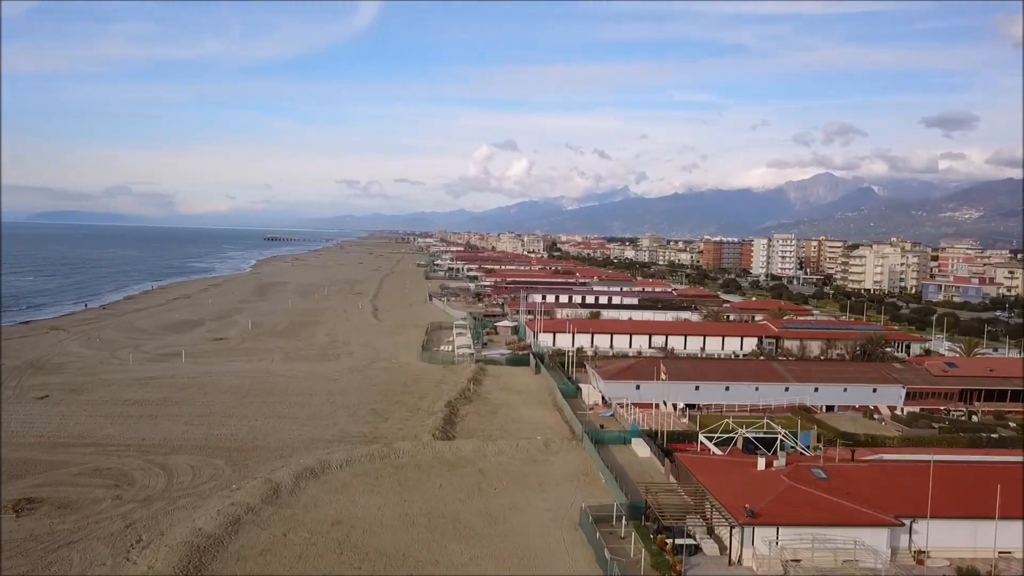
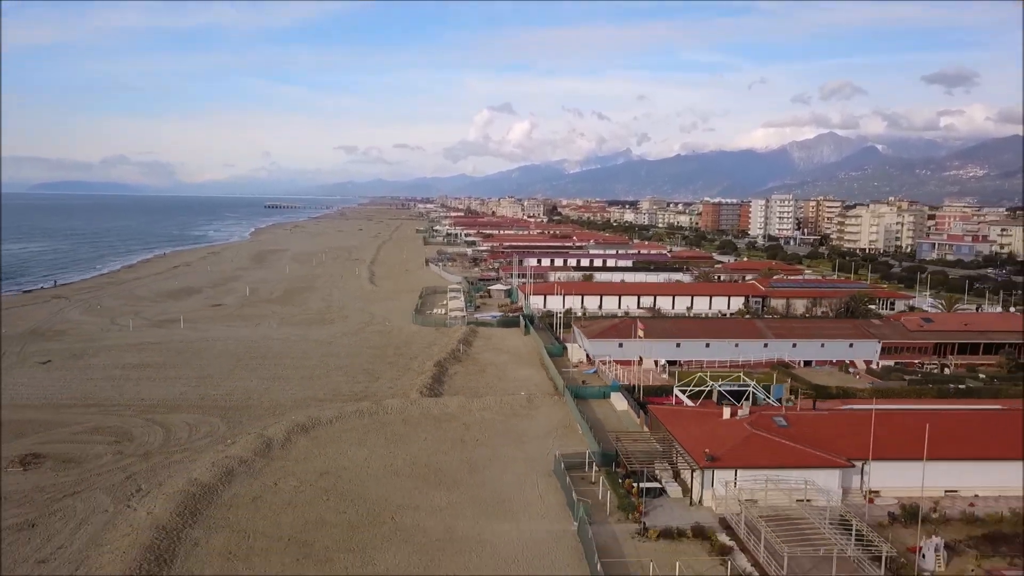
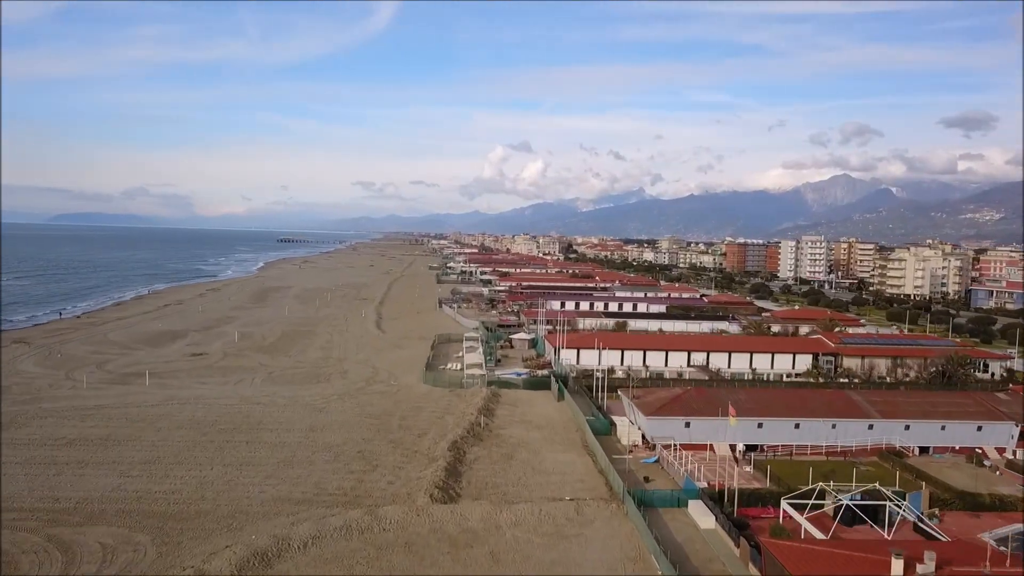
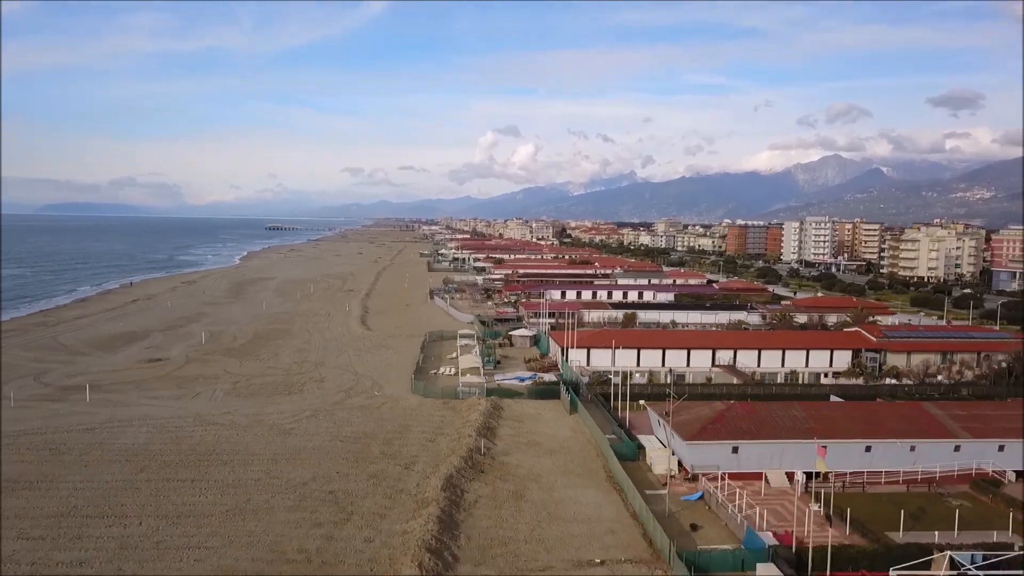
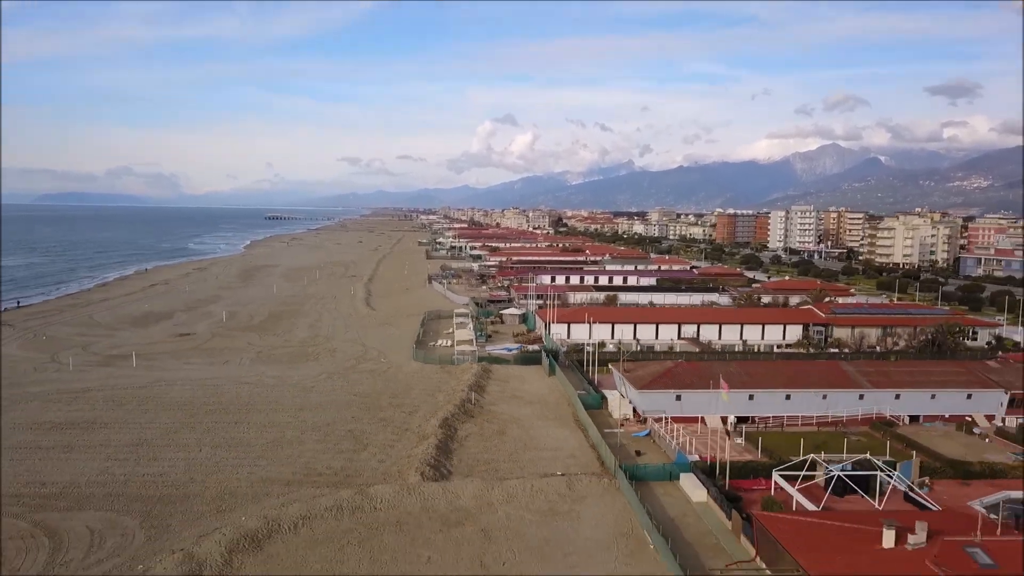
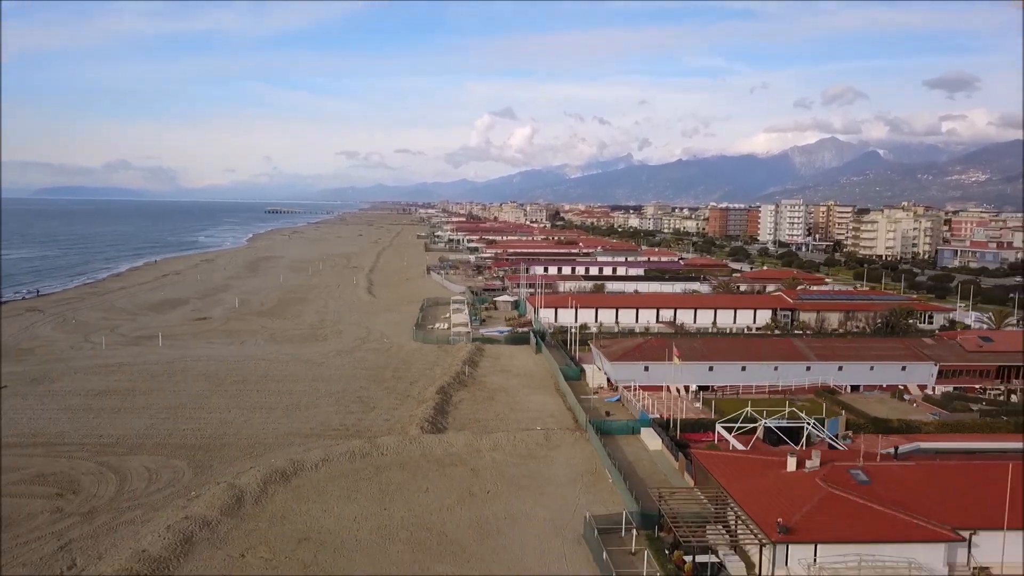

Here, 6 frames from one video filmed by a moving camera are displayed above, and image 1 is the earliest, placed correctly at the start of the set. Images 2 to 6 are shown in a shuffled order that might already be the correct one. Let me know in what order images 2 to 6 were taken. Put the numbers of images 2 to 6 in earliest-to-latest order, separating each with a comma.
3, 4, 5, 6, 2
